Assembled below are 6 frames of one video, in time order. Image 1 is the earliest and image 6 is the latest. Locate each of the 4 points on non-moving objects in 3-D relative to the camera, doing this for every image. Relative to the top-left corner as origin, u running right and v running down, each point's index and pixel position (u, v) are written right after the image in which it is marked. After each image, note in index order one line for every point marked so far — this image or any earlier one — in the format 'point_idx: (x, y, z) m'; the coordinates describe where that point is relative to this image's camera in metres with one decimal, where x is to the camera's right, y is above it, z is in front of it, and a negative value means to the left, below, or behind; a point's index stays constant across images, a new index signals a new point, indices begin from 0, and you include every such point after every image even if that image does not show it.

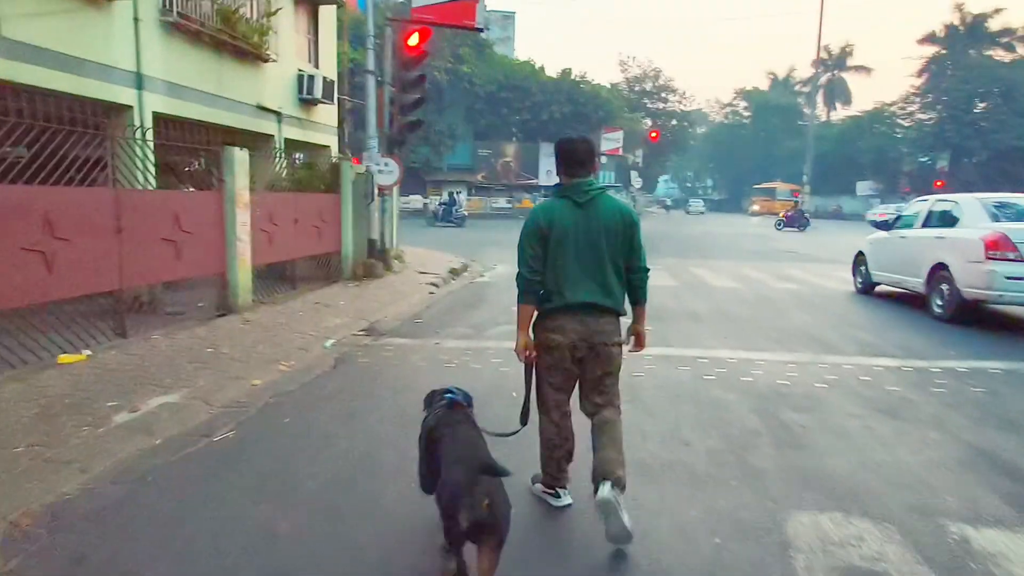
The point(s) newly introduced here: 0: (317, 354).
0: (-2.4, -0.8, +8.1) m
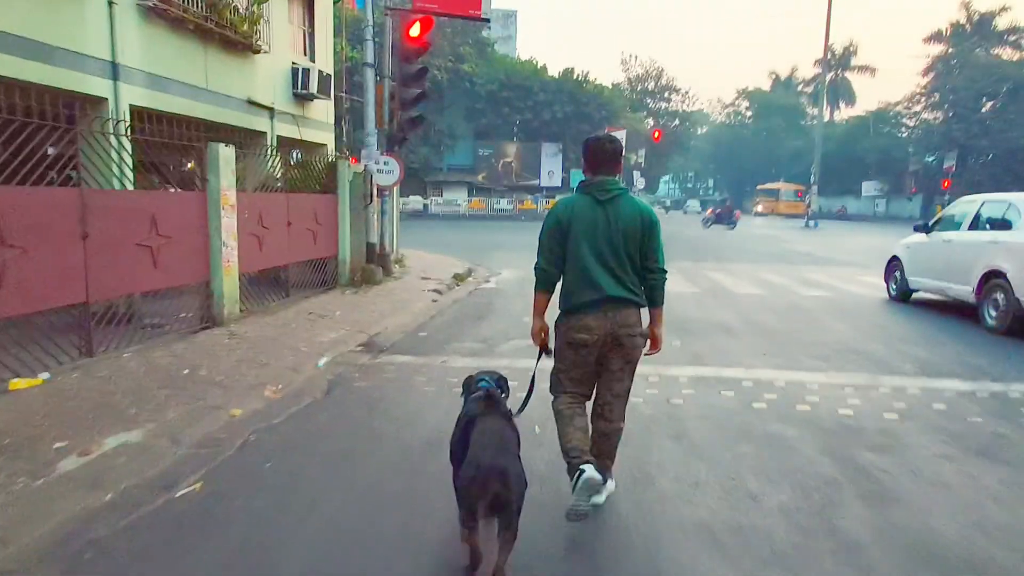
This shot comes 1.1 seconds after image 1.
0: (-2.2, -1.0, +7.2) m
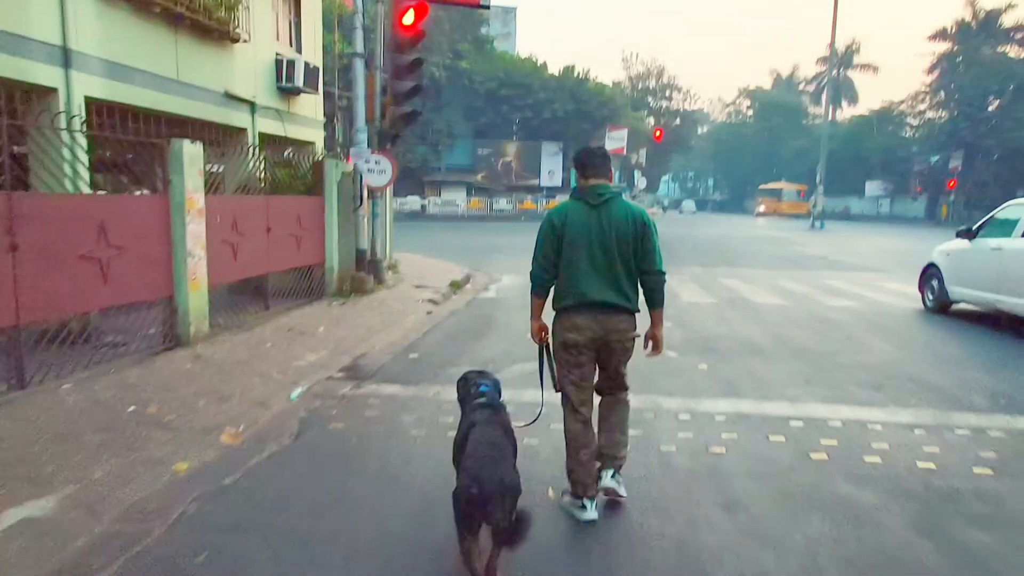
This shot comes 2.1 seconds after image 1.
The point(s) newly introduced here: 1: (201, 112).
0: (-2.2, -1.2, +6.1) m
1: (-5.3, +3.0, +11.2) m
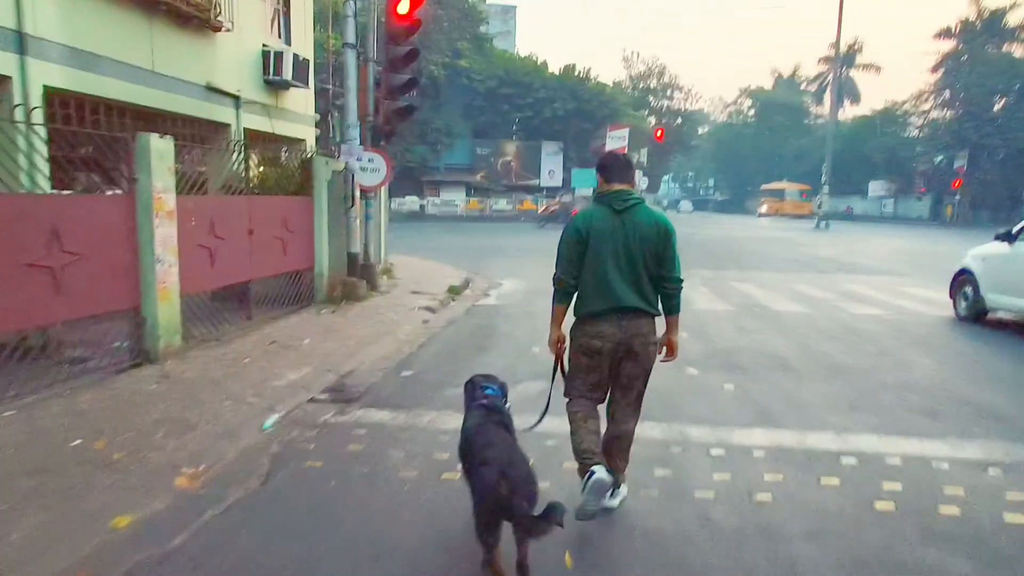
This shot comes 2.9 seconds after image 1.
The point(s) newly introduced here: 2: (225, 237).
0: (-2.1, -1.3, +5.3) m
1: (-5.3, +2.9, +10.4) m
2: (-4.0, +0.7, +9.2) m
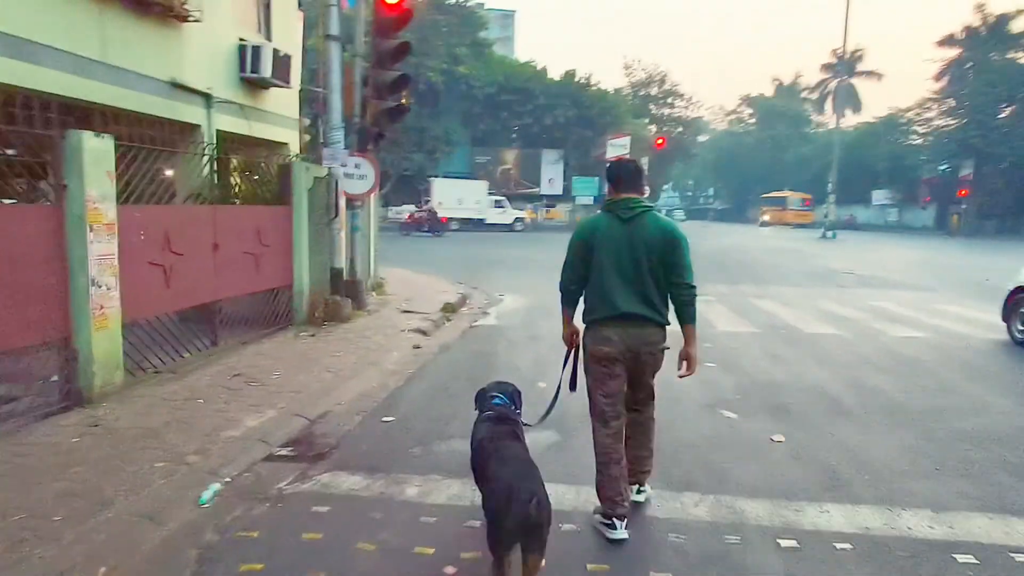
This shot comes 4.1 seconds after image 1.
0: (-2.1, -1.5, +4.1) m
1: (-5.2, +2.6, +9.2) m
2: (-4.0, +0.4, +8.0) m
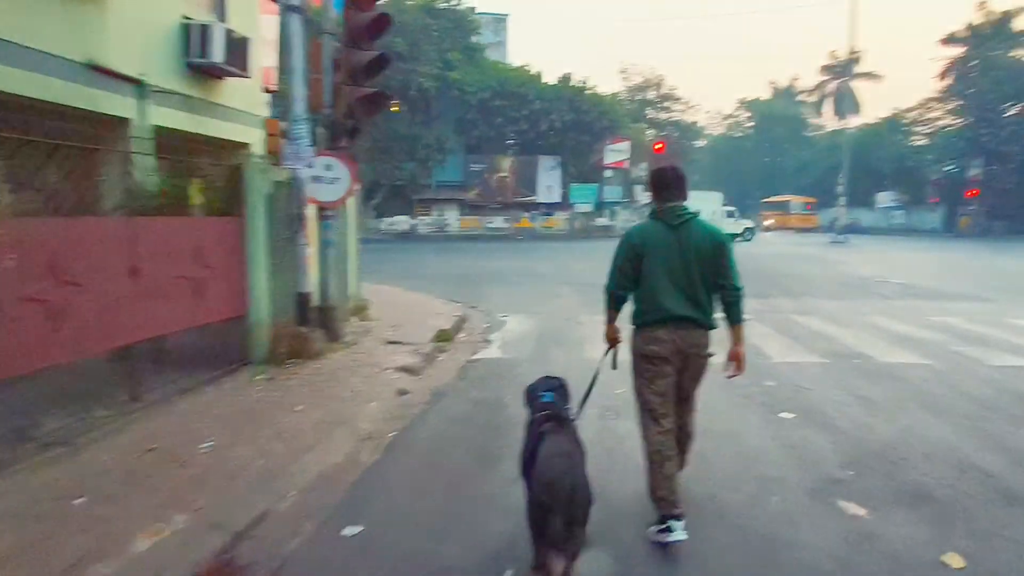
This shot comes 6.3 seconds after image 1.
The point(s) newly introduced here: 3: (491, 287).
0: (-1.9, -1.8, +2.0) m
1: (-5.2, +2.2, +7.2) m
2: (-3.9, +0.1, +6.0) m
3: (-0.5, +0.1, +17.3) m
